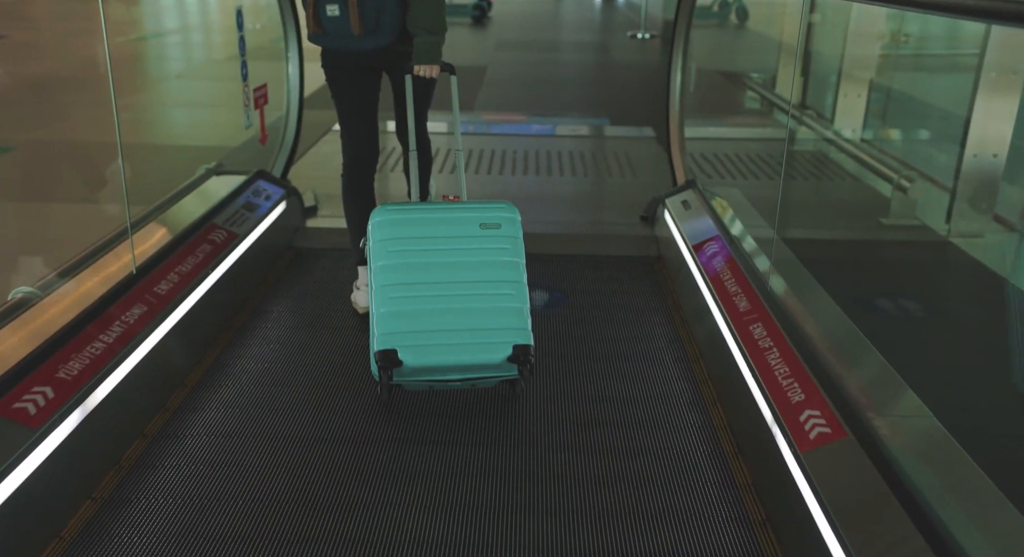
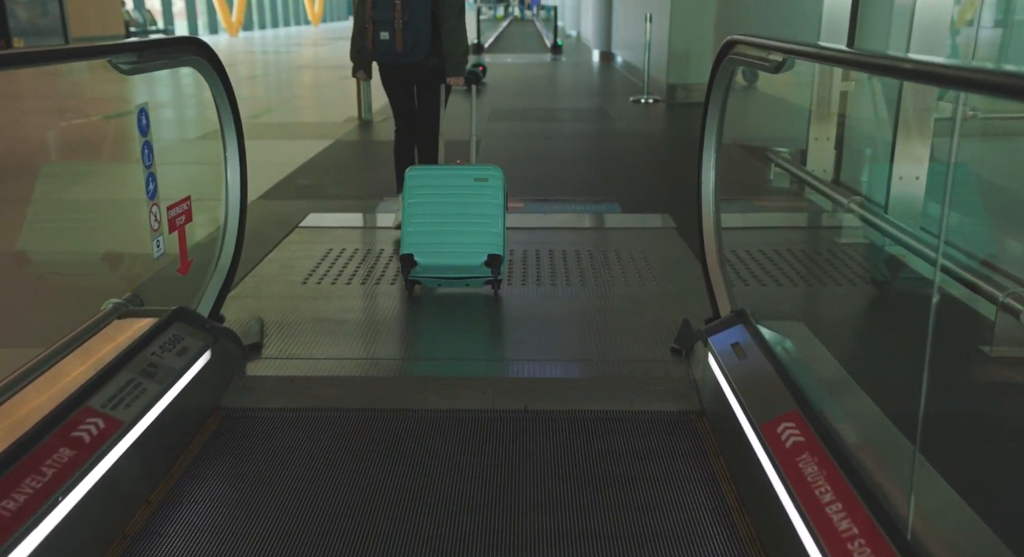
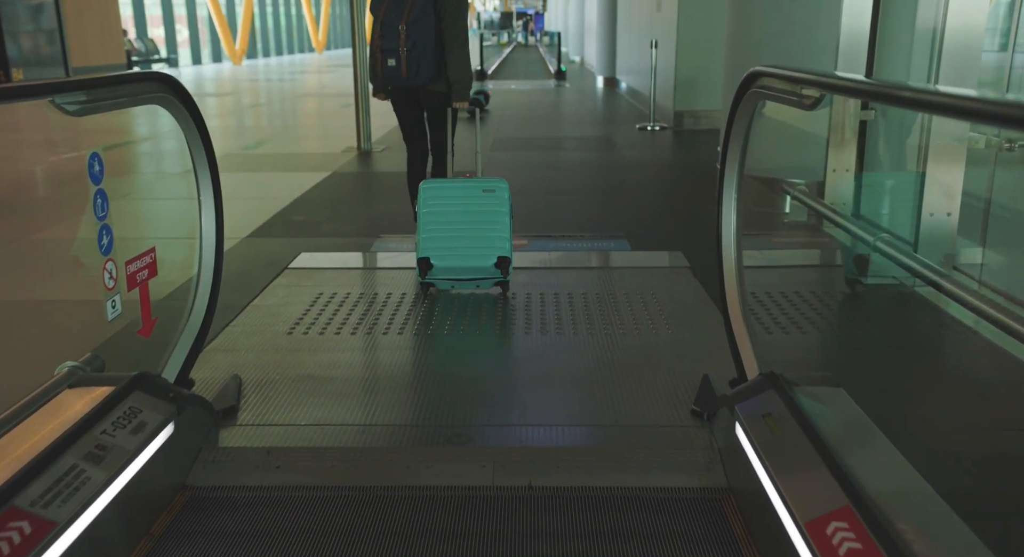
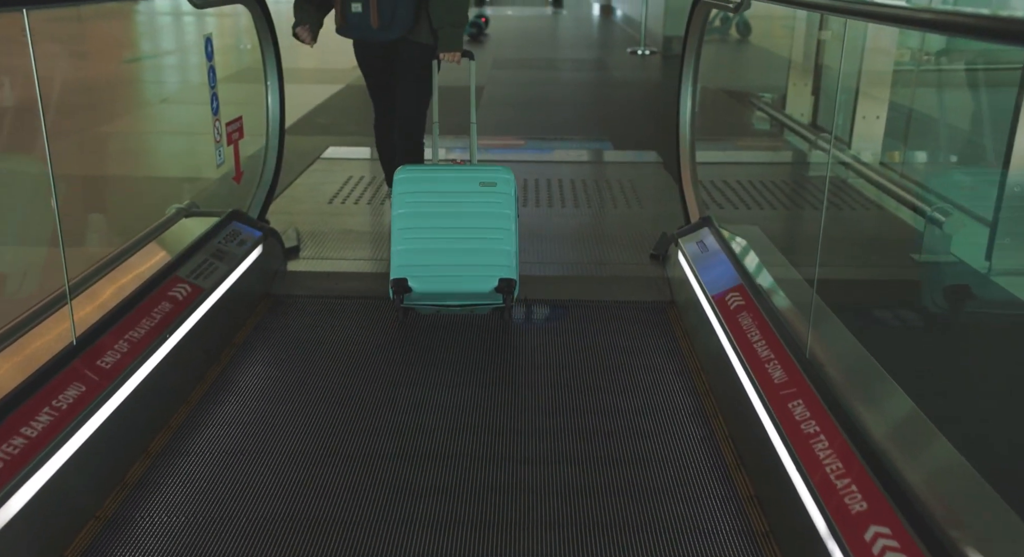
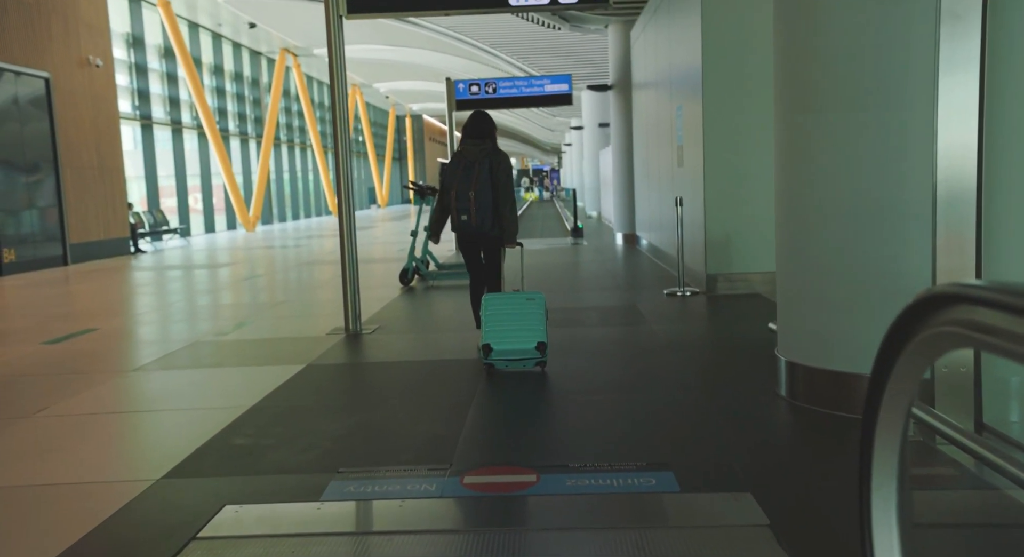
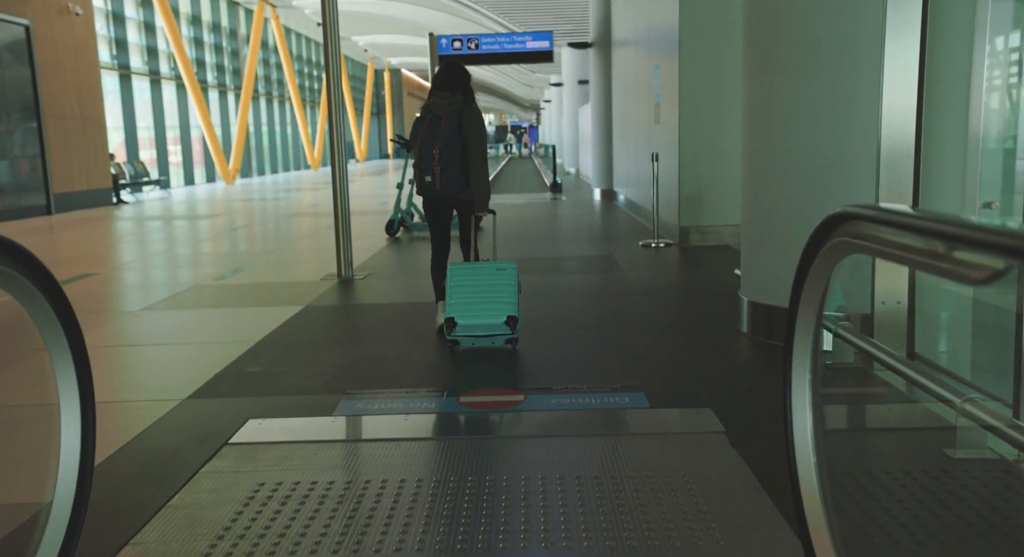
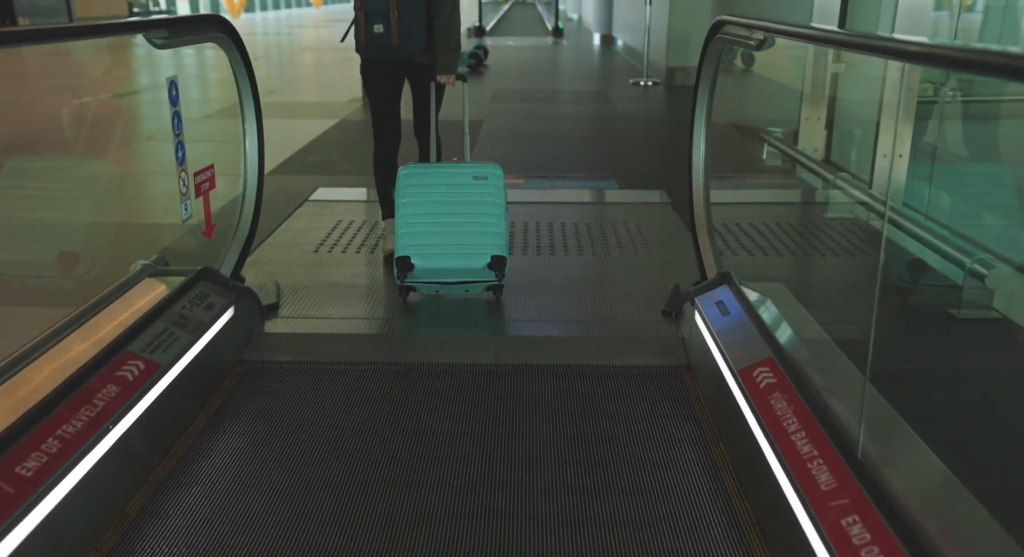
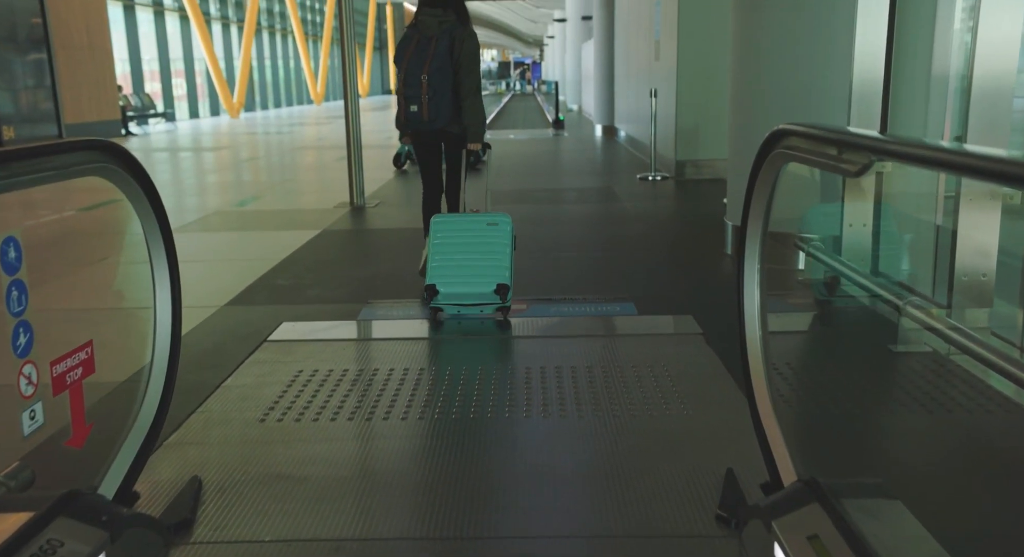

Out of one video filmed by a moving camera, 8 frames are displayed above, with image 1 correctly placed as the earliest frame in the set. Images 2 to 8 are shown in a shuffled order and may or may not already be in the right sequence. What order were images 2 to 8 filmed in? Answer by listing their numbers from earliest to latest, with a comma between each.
4, 7, 2, 3, 8, 6, 5
